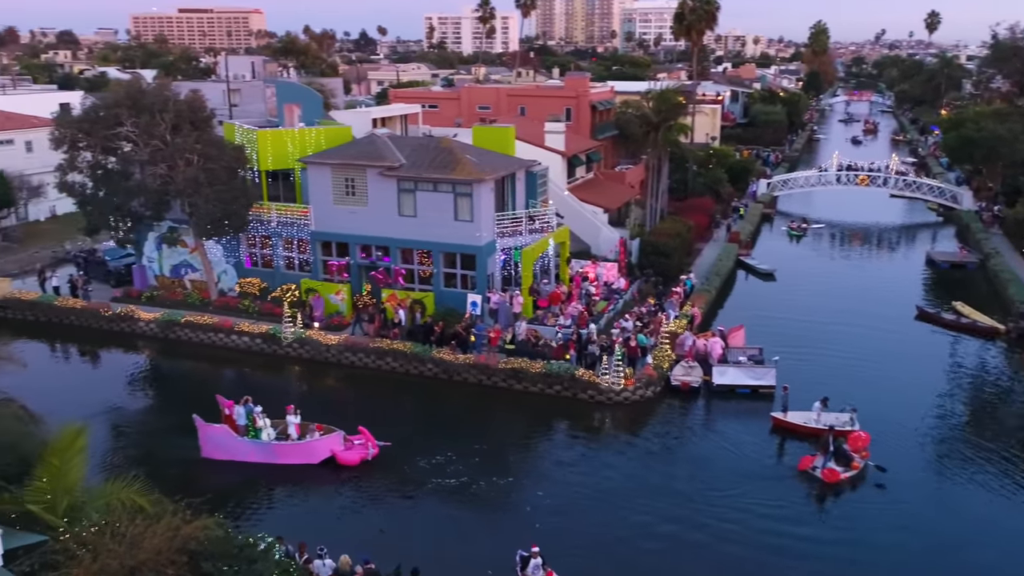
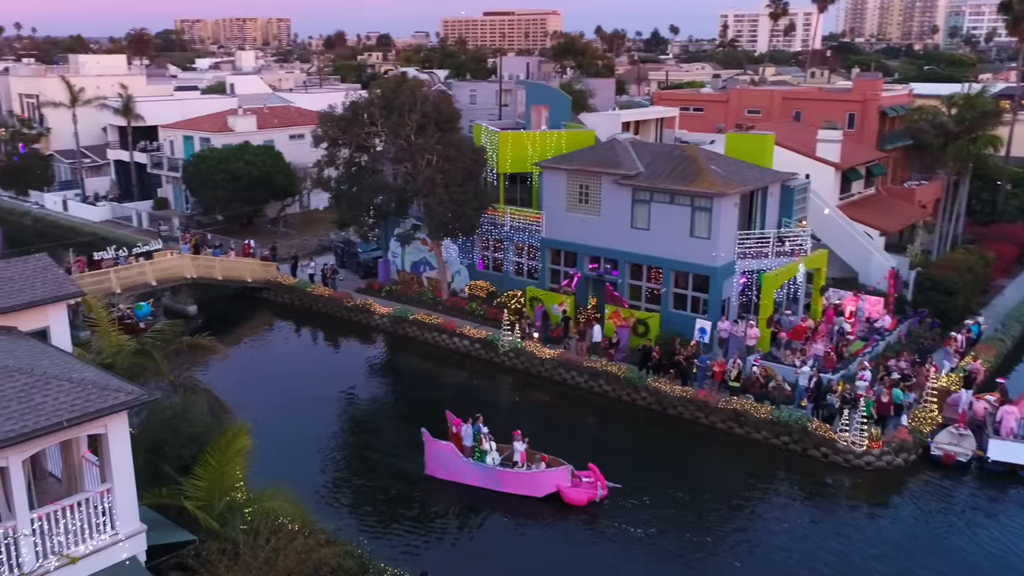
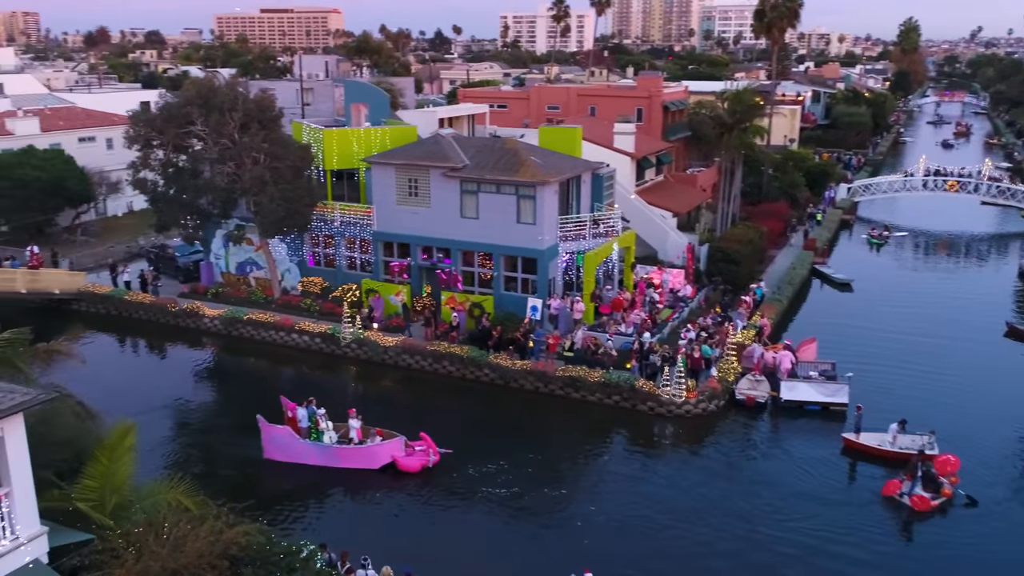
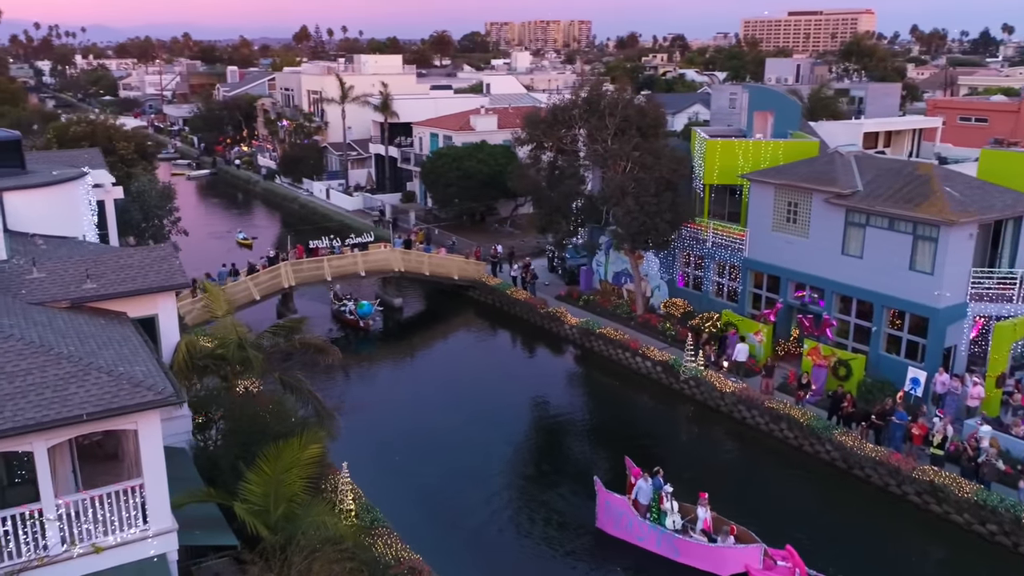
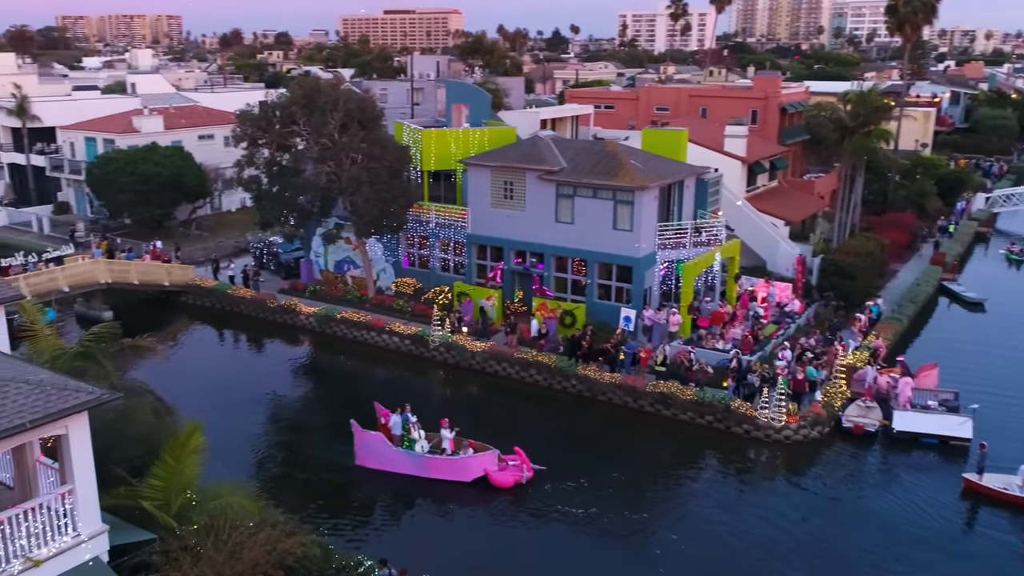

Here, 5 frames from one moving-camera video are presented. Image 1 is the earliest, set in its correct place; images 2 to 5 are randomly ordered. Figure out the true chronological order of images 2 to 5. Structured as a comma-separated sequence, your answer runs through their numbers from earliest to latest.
3, 5, 2, 4
